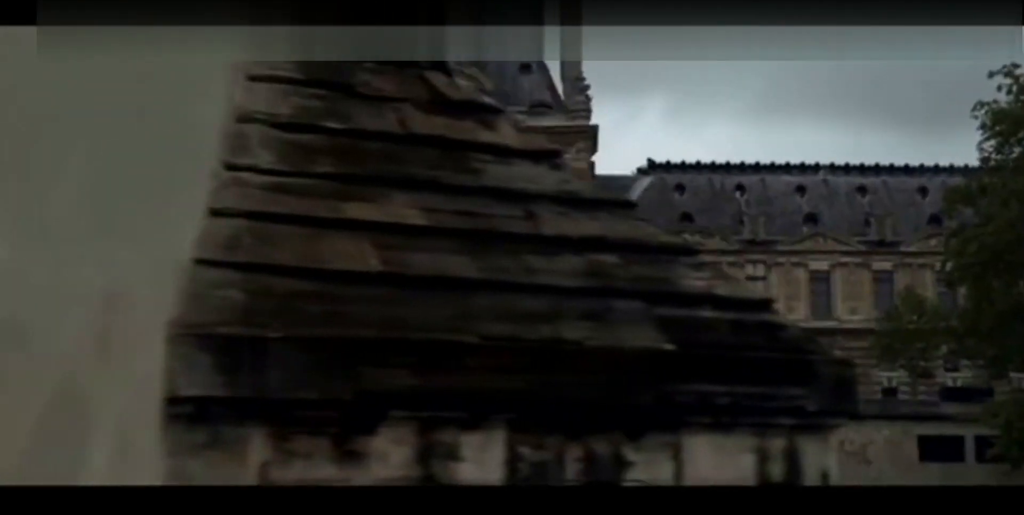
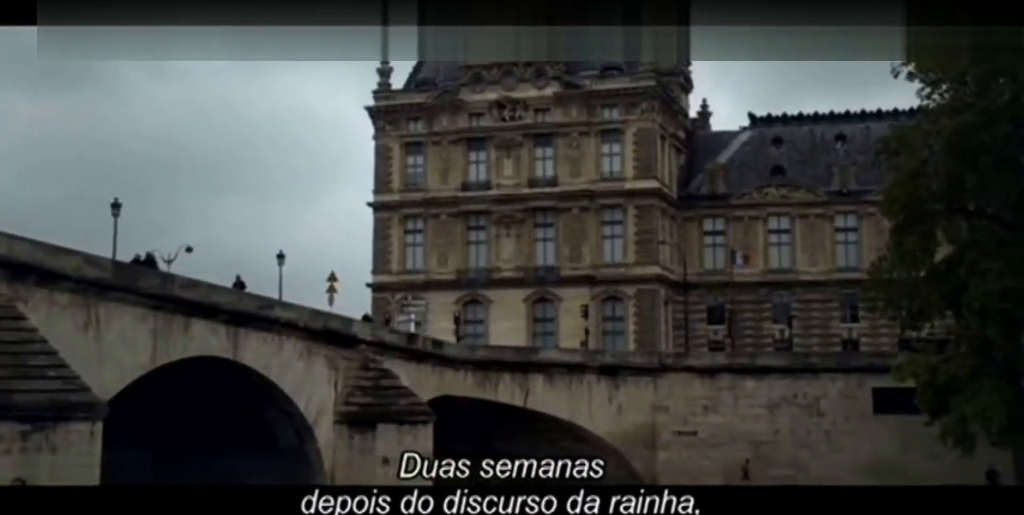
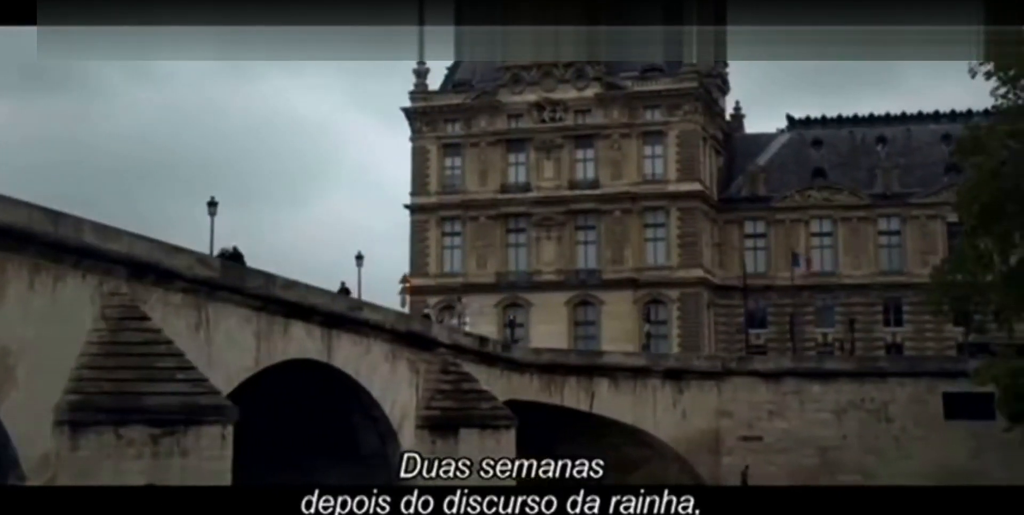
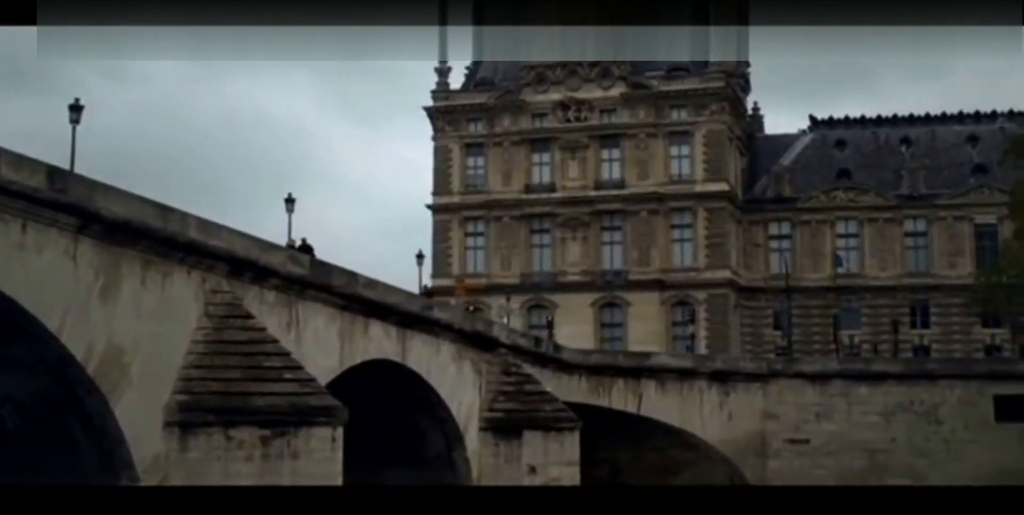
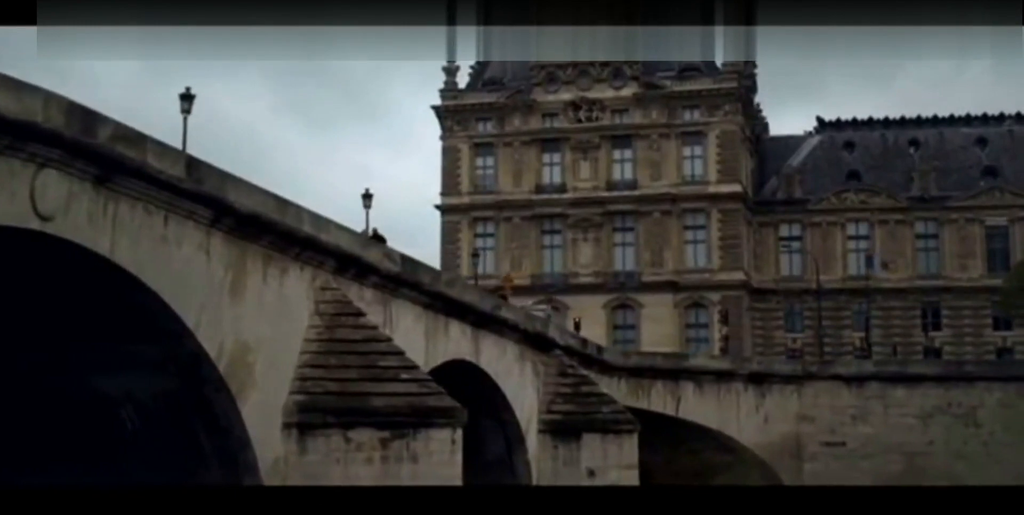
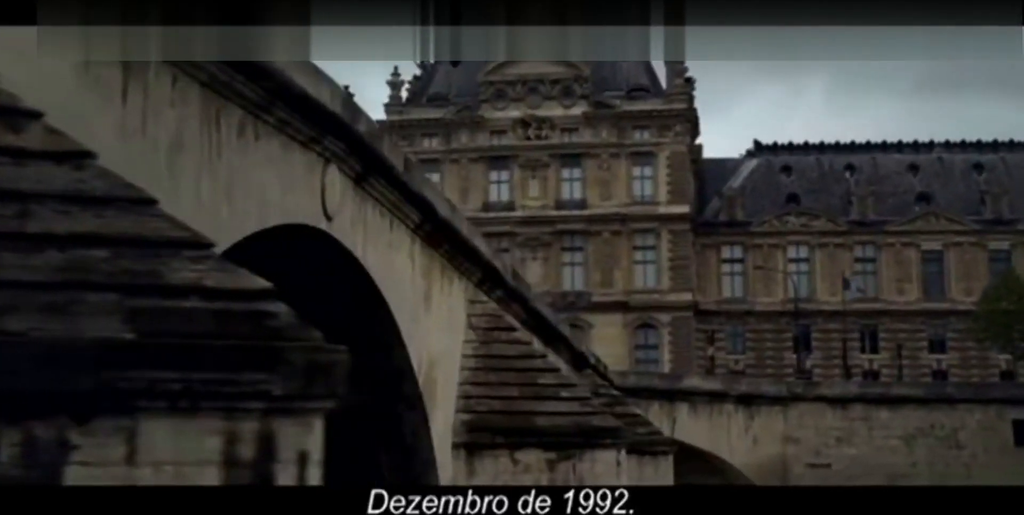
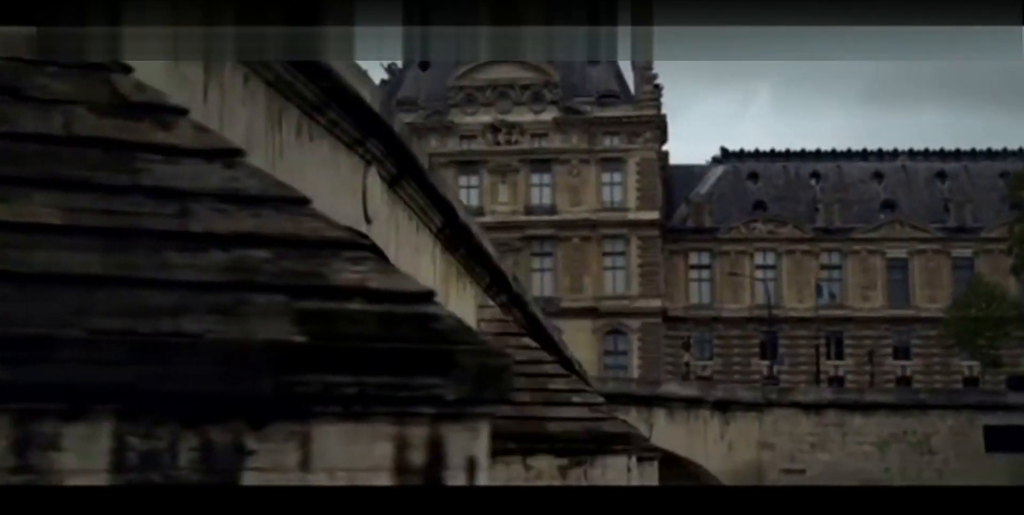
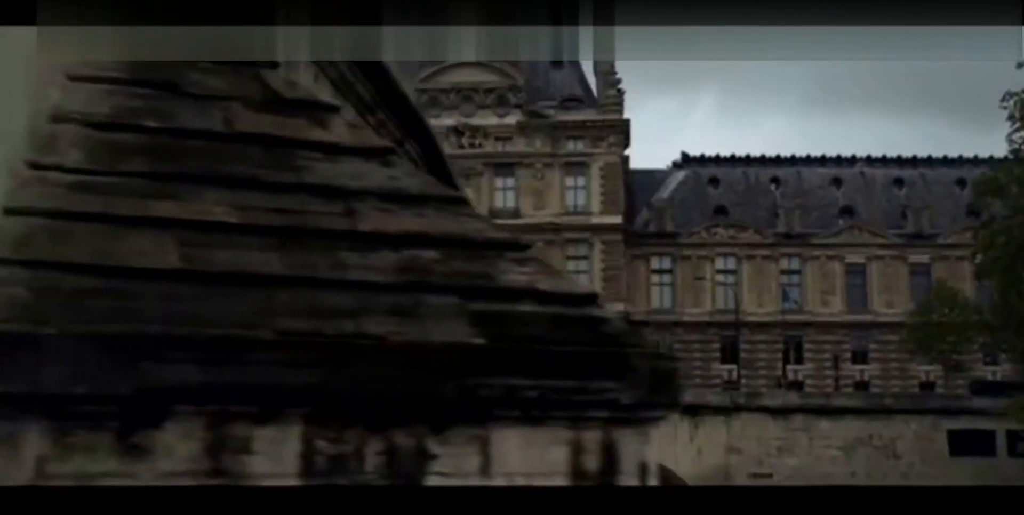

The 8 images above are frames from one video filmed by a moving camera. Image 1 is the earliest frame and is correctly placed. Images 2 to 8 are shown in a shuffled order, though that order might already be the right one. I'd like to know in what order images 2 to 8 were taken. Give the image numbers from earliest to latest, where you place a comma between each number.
8, 7, 6, 5, 4, 3, 2
